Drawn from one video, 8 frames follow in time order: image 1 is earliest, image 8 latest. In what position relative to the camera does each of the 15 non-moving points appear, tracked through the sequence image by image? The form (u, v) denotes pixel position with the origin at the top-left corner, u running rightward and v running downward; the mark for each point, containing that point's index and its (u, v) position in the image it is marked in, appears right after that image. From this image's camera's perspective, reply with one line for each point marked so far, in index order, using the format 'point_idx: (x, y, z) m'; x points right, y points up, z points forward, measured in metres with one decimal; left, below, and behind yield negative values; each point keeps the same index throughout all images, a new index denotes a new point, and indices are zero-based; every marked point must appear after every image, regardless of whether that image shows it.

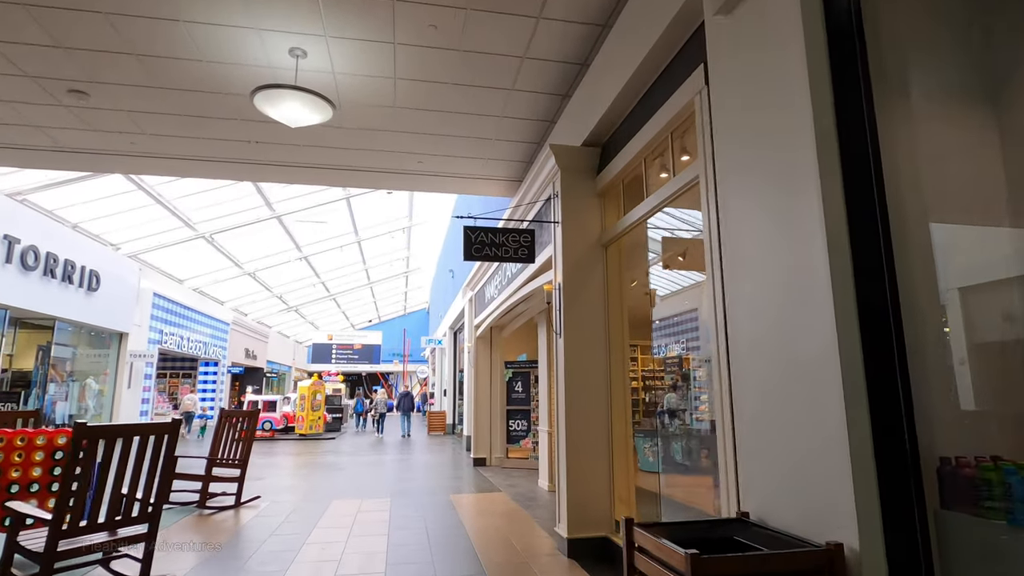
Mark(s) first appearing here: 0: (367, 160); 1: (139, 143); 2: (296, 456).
0: (-1.6, +1.4, +6.4) m
1: (-3.9, +1.5, +5.9) m
2: (-4.4, -3.5, +11.8) m
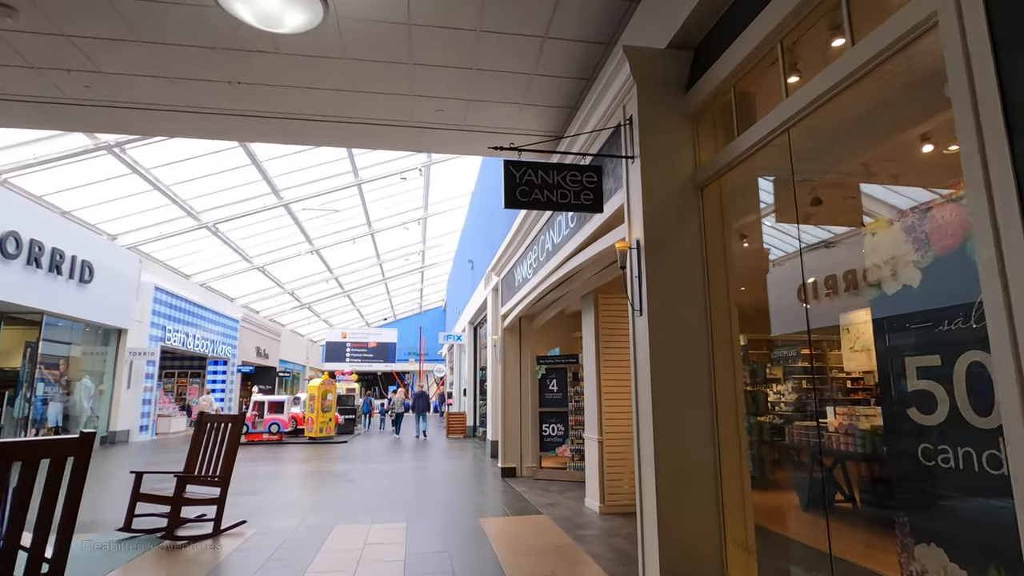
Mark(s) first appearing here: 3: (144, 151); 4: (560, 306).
0: (-1.3, +1.7, +5.2) m
1: (-3.6, +1.7, +4.8) m
2: (-3.8, -3.3, +10.7) m
3: (-7.1, +2.7, +11.0) m
4: (+0.6, -0.2, +7.3) m
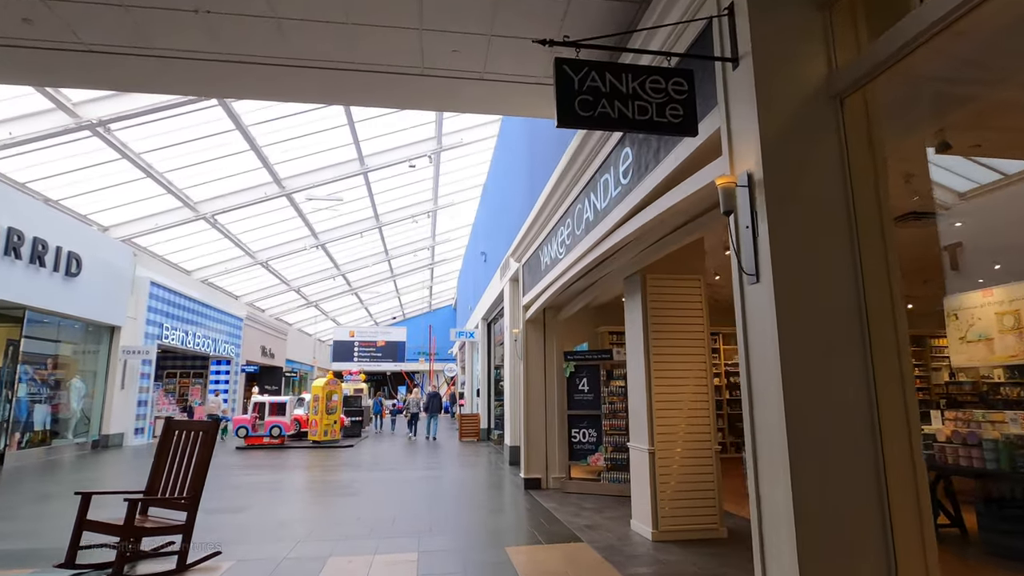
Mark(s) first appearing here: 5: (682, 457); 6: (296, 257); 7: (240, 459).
0: (-1.0, +1.8, +4.3) m
1: (-3.3, +1.9, +4.0) m
2: (-3.5, -3.2, +9.8) m
3: (-6.8, +2.8, +10.2) m
4: (+0.9, -0.1, +6.4) m
5: (+1.4, -1.3, +4.5) m
6: (-7.6, +1.1, +19.8) m
7: (-5.4, -3.4, +11.3) m
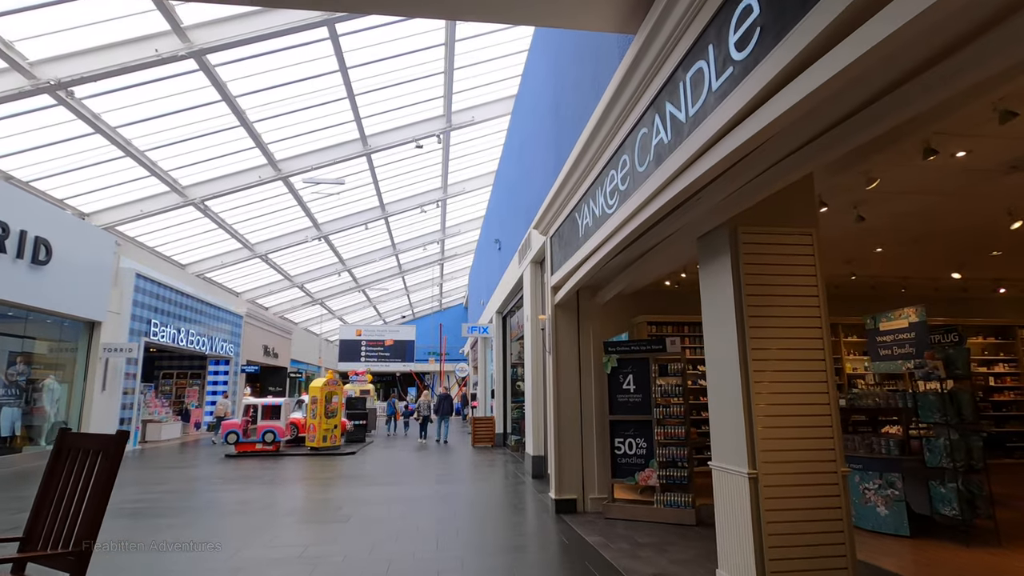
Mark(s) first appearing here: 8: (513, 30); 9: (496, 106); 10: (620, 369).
0: (-0.8, +2.0, +3.0) m
1: (-3.1, +2.1, +2.7) m
2: (-3.2, -3.0, +8.6) m
3: (-6.5, +3.0, +9.0) m
4: (+1.2, +0.2, +5.1) m
5: (+1.6, -1.1, +3.1) m
6: (-7.1, +1.2, +18.7) m
7: (-5.0, -3.2, +10.1) m
8: (0.0, +5.2, +11.3) m
9: (-0.4, +4.5, +14.1) m
10: (+1.0, -0.8, +5.4) m
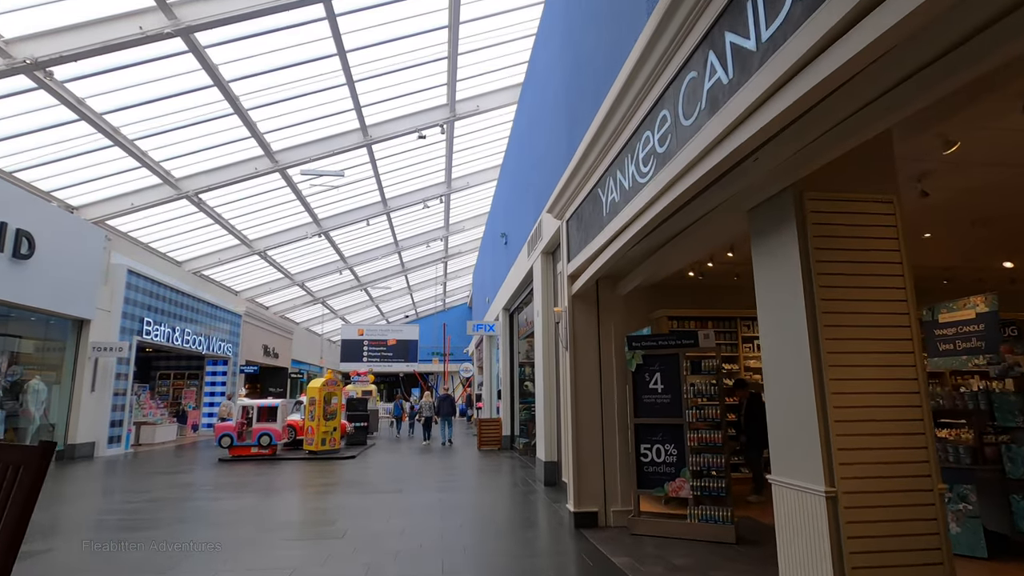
0: (-0.7, +2.1, +2.5) m
1: (-3.1, +2.2, +2.2) m
2: (-3.0, -2.9, +8.1) m
3: (-6.4, +3.1, +8.5) m
4: (+1.3, +0.3, +4.5) m
5: (+1.7, -1.0, +2.6) m
6: (-6.9, +1.3, +18.2) m
7: (-4.9, -3.2, +9.5) m
8: (+0.1, +5.3, +10.8) m
9: (-0.2, +4.6, +13.6) m
10: (+1.1, -0.7, +4.8) m
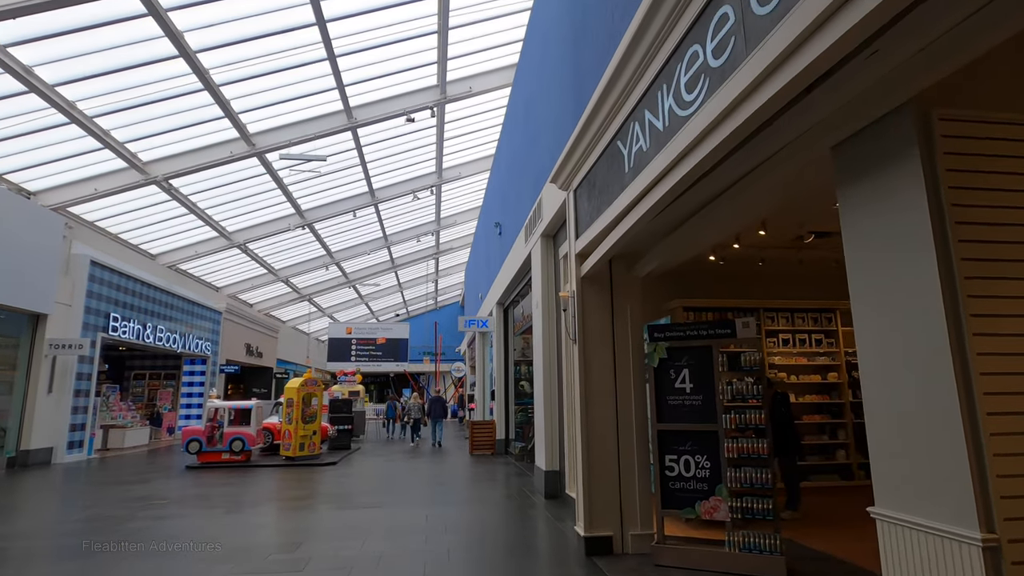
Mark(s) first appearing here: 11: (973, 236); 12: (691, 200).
0: (-0.7, +2.3, +1.7) m
1: (-3.0, +2.3, +1.3) m
2: (-3.1, -2.7, +7.2) m
3: (-6.4, +3.2, +7.6) m
4: (+1.3, +0.4, +3.7) m
5: (+1.7, -0.8, +1.8) m
6: (-7.1, +1.5, +17.2) m
7: (-4.9, -3.0, +8.6) m
8: (+0.1, +5.4, +10.0) m
9: (-0.4, +4.8, +12.8) m
10: (+1.1, -0.5, +4.0) m
11: (+1.5, +0.1, +1.9) m
12: (+1.1, +0.5, +3.6) m
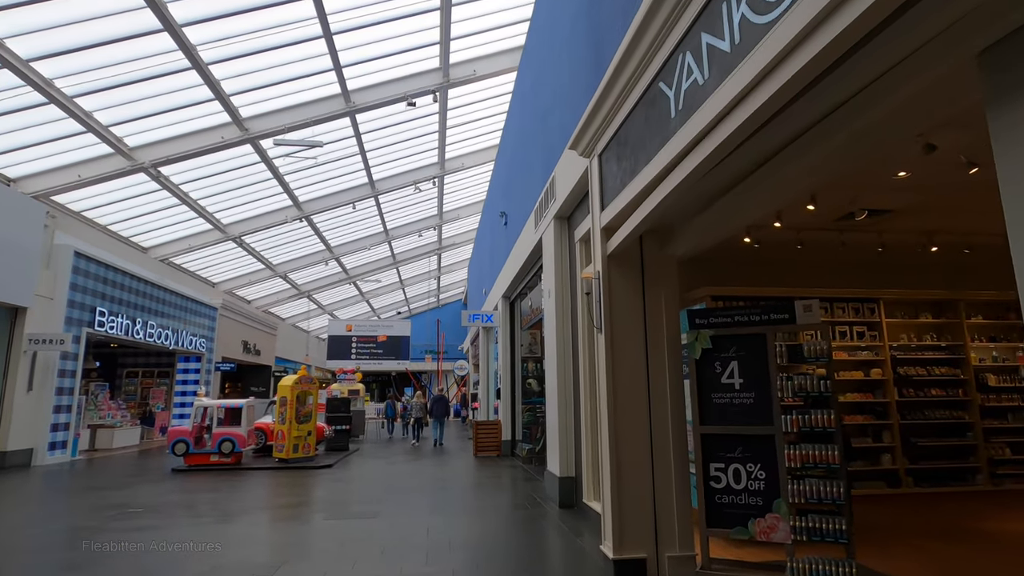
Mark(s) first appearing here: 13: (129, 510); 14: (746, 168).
0: (-0.6, +2.4, +1.0) m
1: (-2.9, +2.5, +0.7) m
2: (-3.0, -2.6, +6.6) m
3: (-6.3, +3.4, +7.0) m
4: (+1.4, +0.6, +3.1) m
5: (+1.8, -0.7, +1.2) m
6: (-6.9, +1.6, +16.7) m
7: (-4.8, -2.9, +8.1) m
8: (+0.2, +5.5, +9.3) m
9: (-0.2, +4.9, +12.1) m
10: (+1.2, -0.4, +3.4) m
11: (+1.6, +0.2, +1.3) m
12: (+1.2, +0.6, +3.0) m
13: (-4.7, -2.7, +6.9) m
14: (+1.2, +0.6, +3.3) m
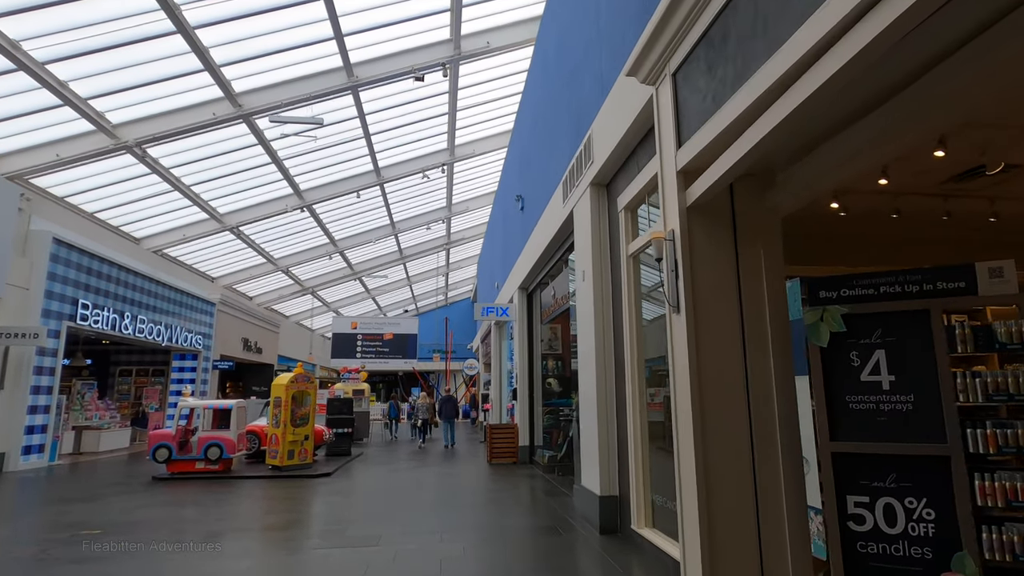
0: (-0.4, +2.6, +0.1) m
1: (-2.8, +2.6, -0.2) m
2: (-2.7, -2.4, +5.6) m
3: (-6.1, +3.5, +6.1) m
4: (+1.6, +0.7, +2.1) m
5: (+2.0, -0.5, +0.2) m
6: (-6.5, +1.8, +15.8) m
7: (-4.6, -2.7, +7.1) m
8: (+0.5, +5.7, +8.4) m
9: (+0.1, +5.1, +11.2) m
10: (+1.4, -0.2, +2.4) m
11: (+1.8, +0.4, +0.3) m
12: (+1.4, +0.8, +2.0) m
13: (-4.4, -2.5, +6.0) m
14: (+1.4, +0.8, +2.3) m
